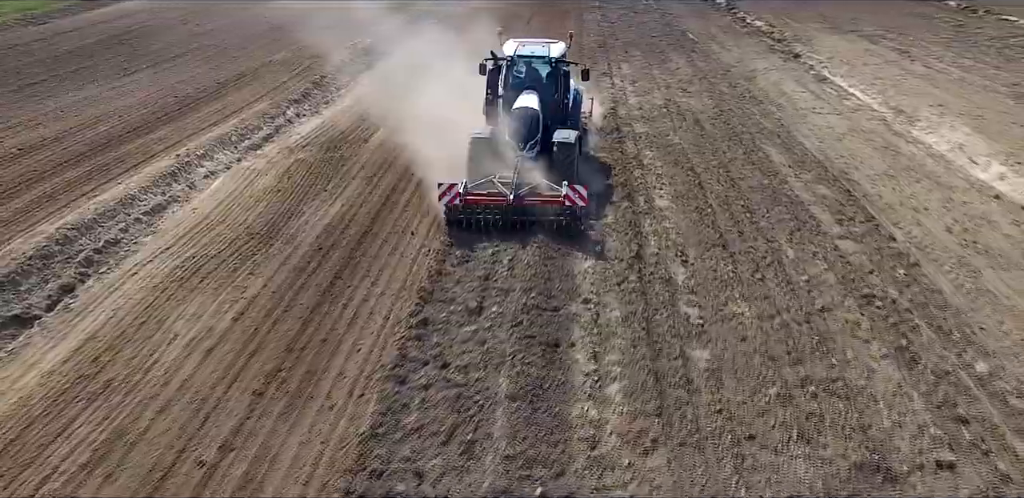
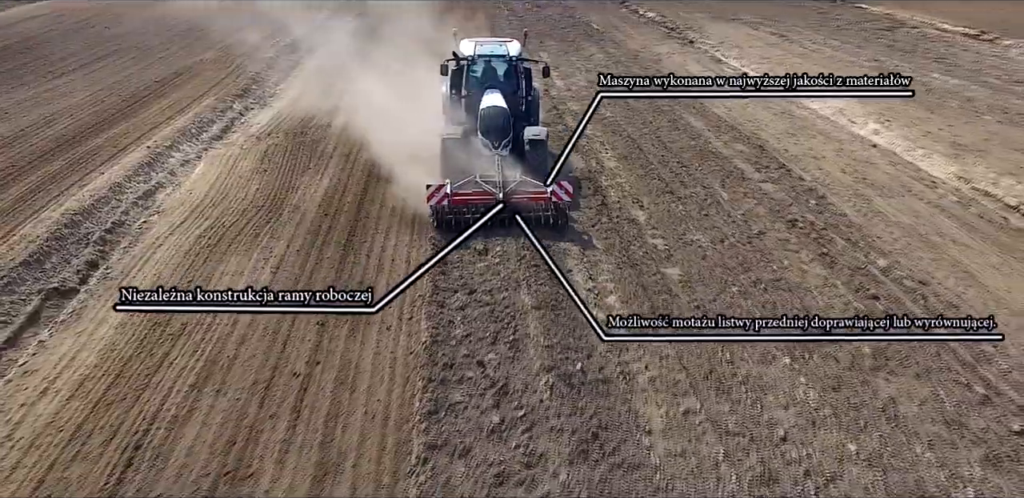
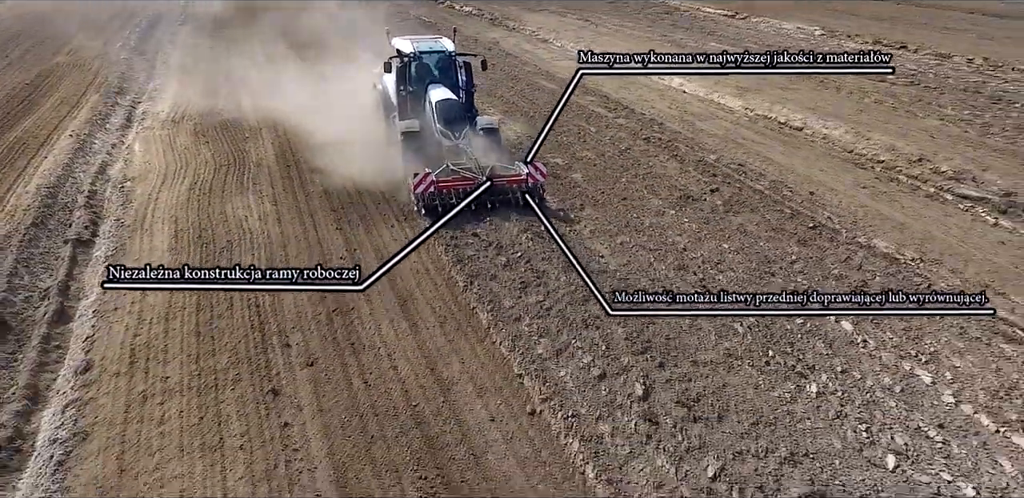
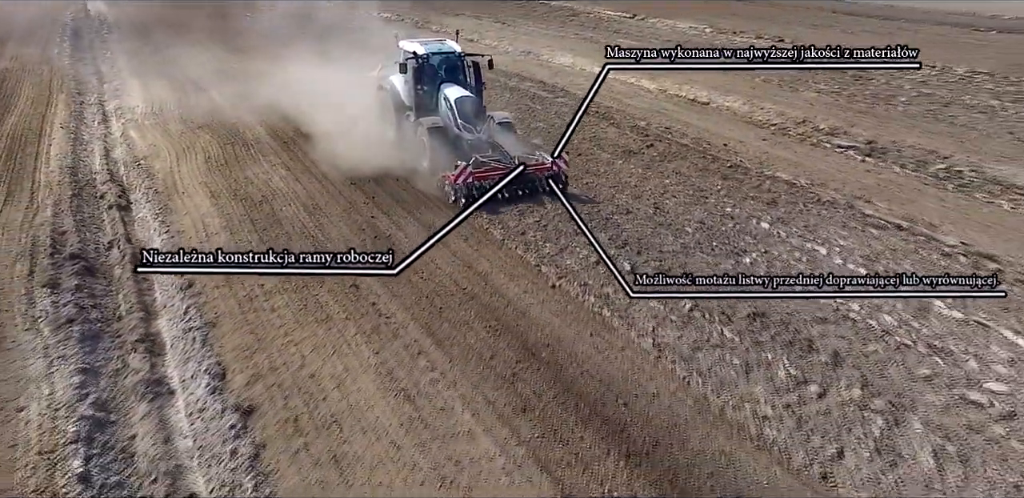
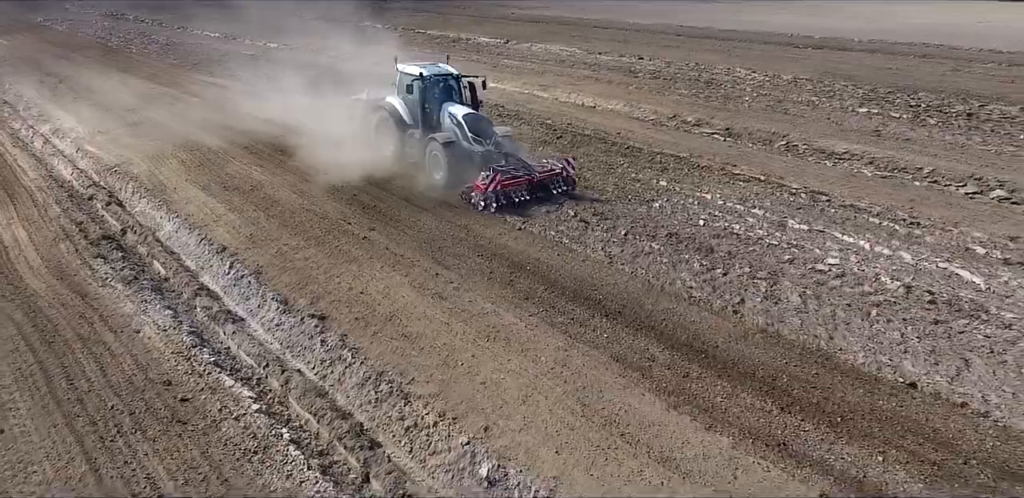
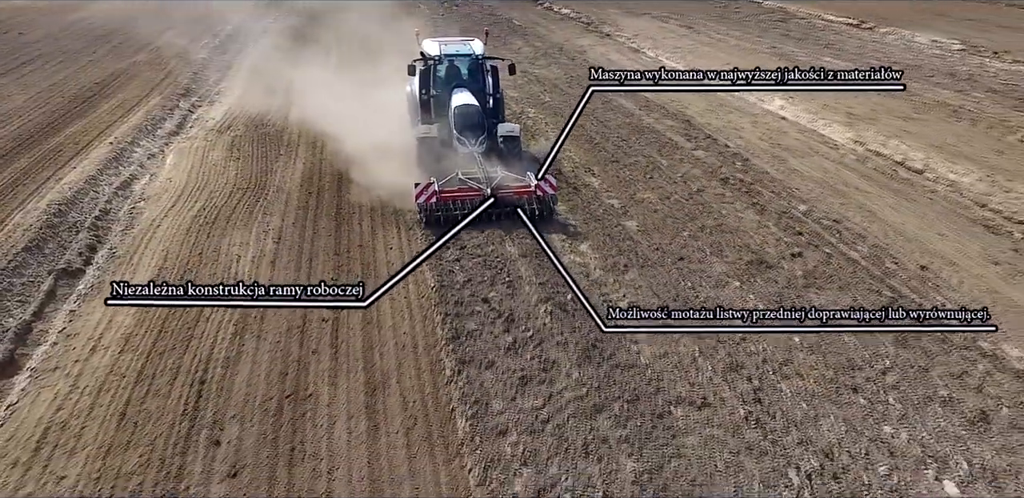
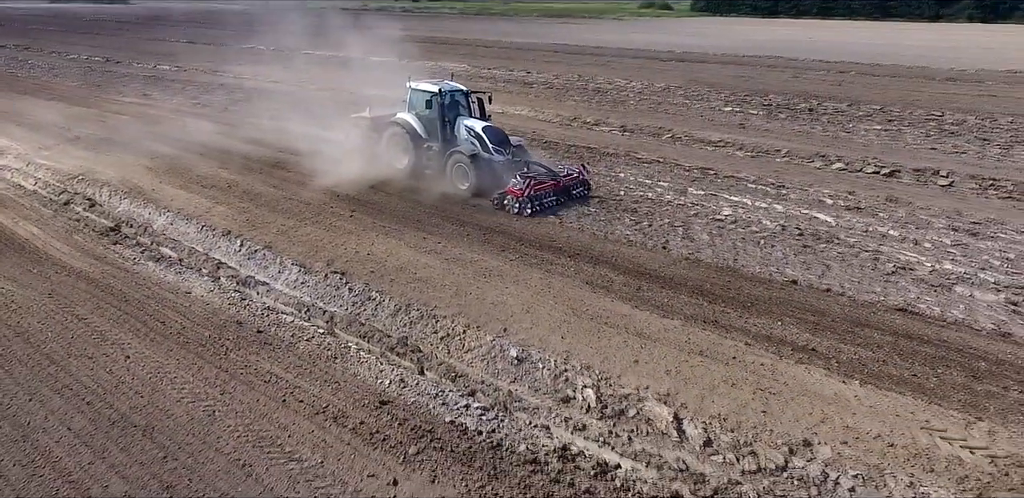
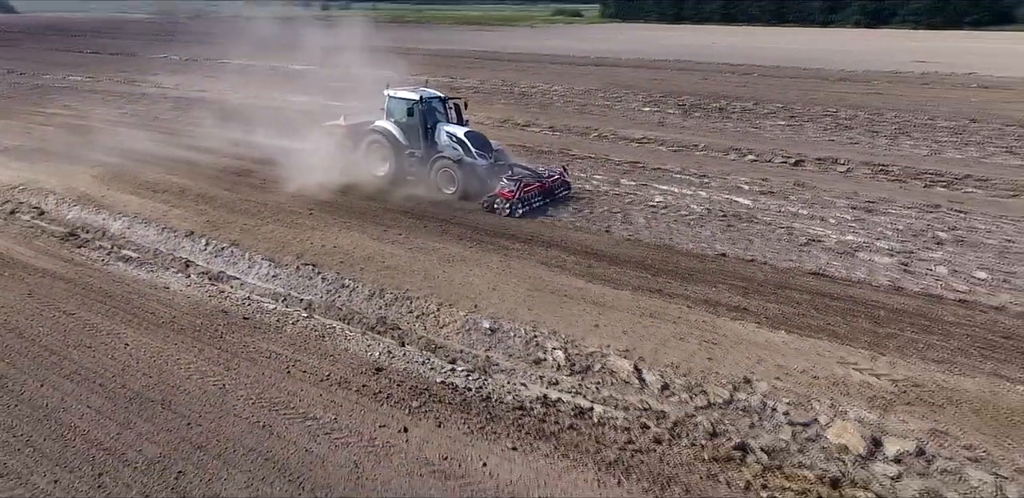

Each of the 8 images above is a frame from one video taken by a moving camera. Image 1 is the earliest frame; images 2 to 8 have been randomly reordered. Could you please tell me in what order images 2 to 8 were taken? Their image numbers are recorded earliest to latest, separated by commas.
2, 6, 3, 4, 5, 7, 8
